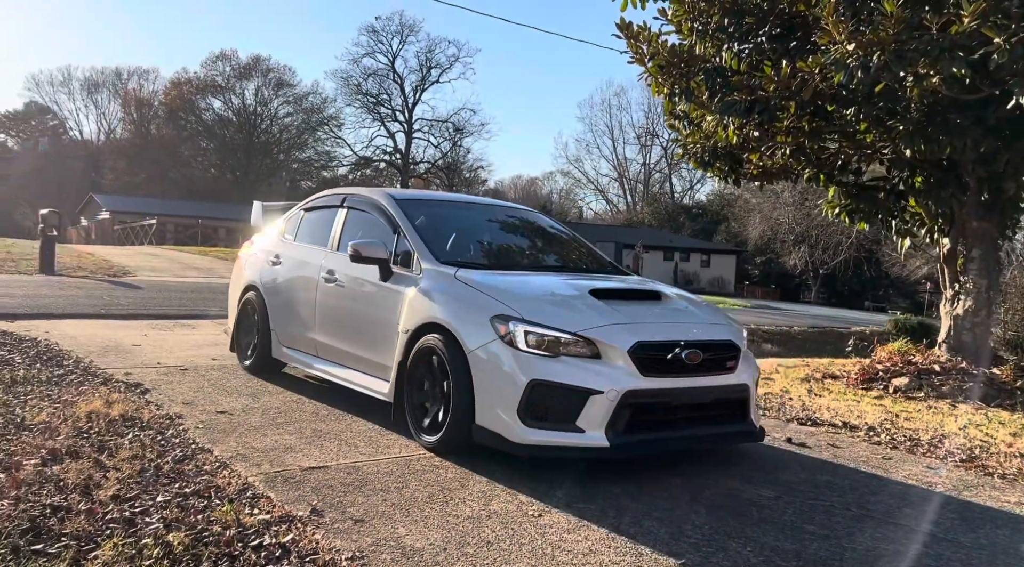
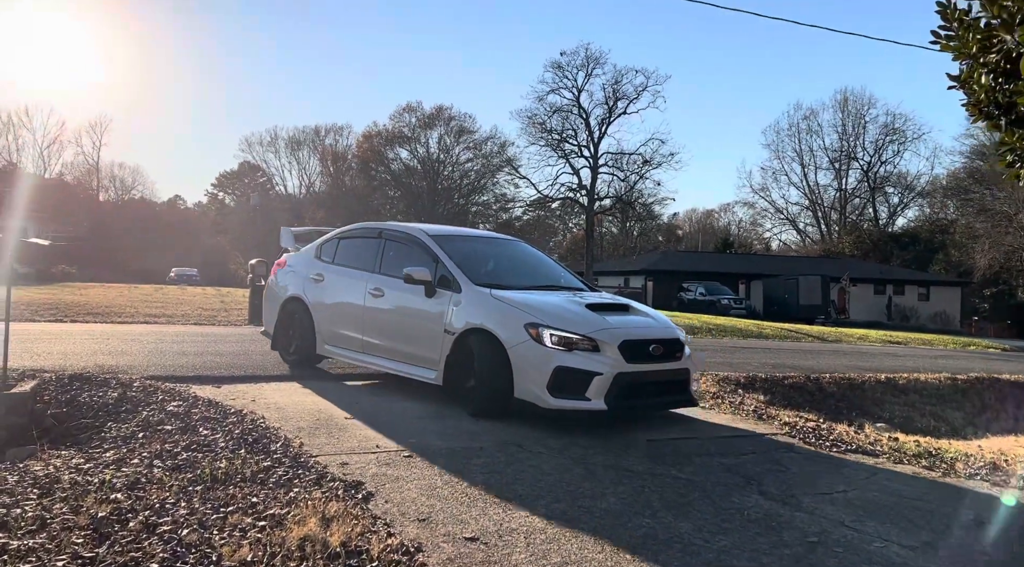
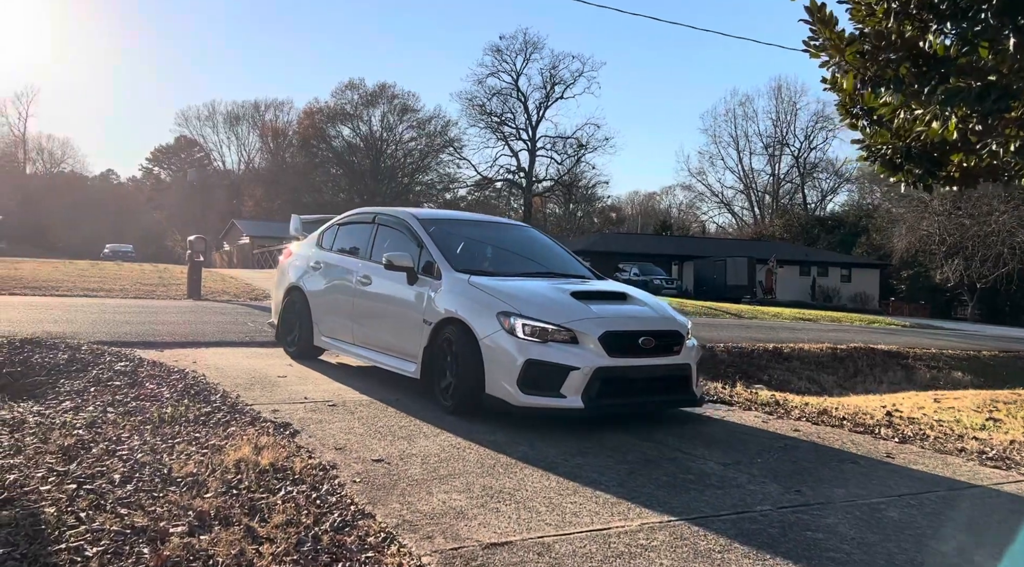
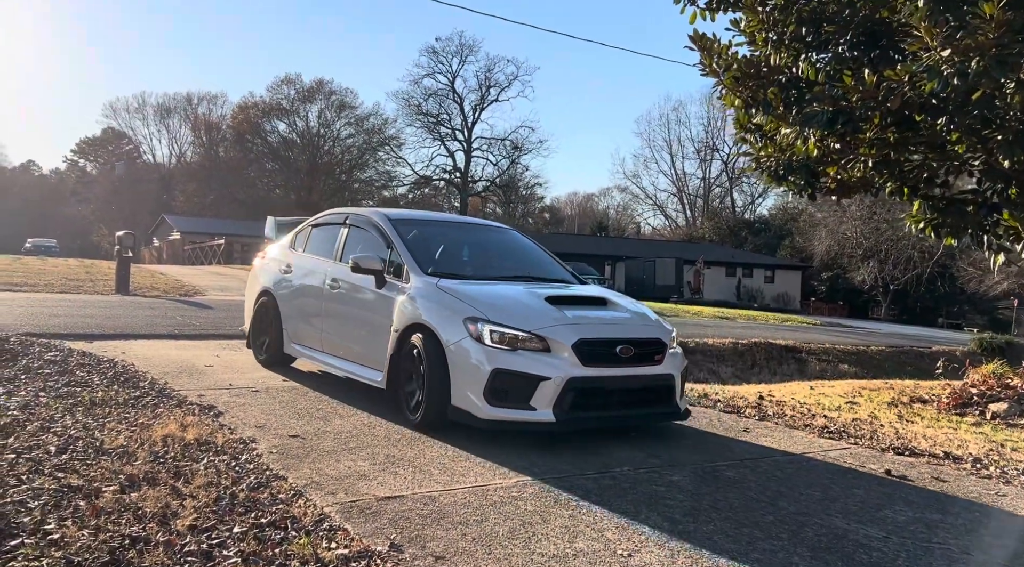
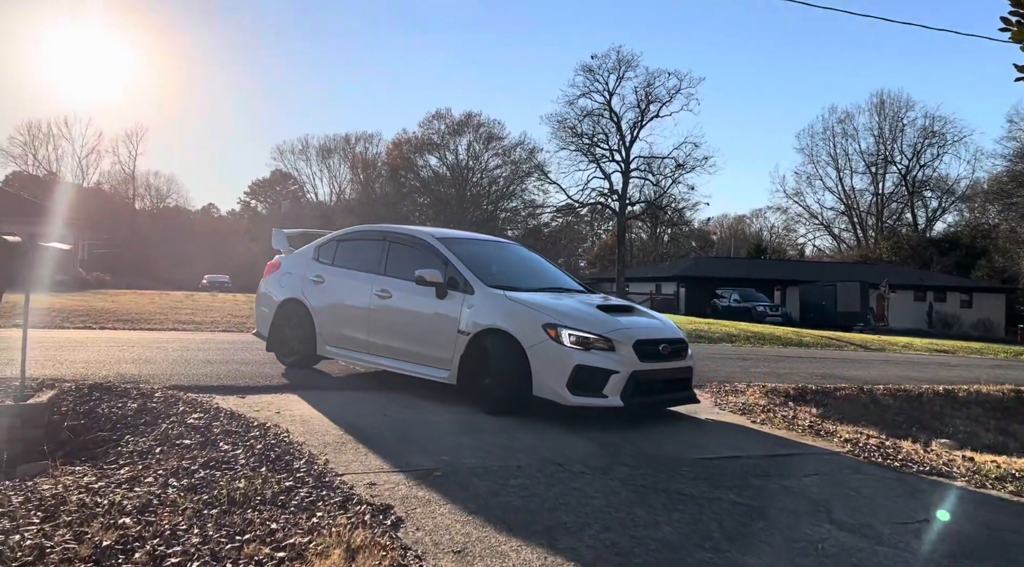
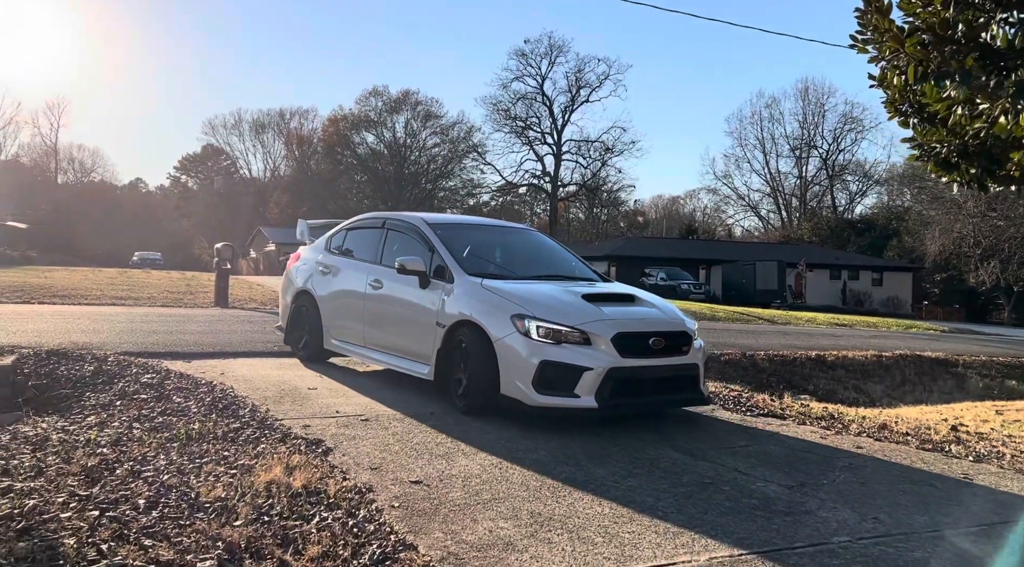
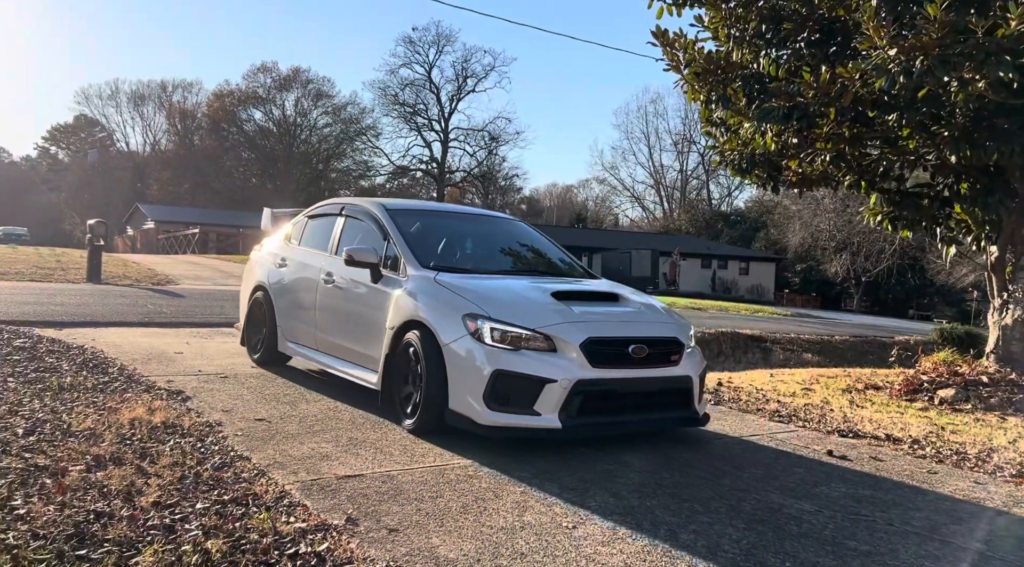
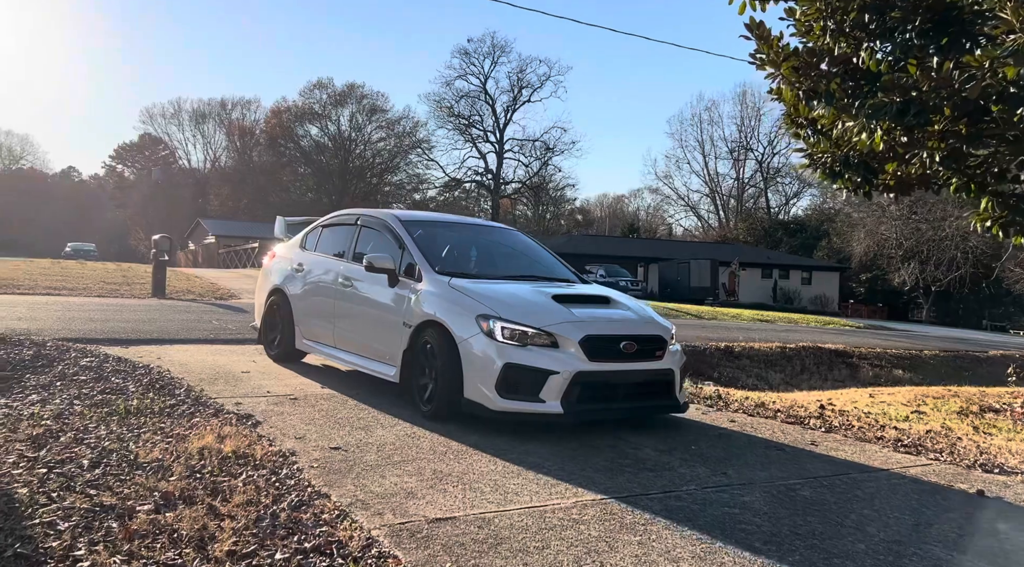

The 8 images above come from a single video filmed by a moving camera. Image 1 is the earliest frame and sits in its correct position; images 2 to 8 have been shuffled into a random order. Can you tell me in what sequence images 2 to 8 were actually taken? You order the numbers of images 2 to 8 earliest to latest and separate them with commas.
7, 4, 8, 3, 6, 2, 5
